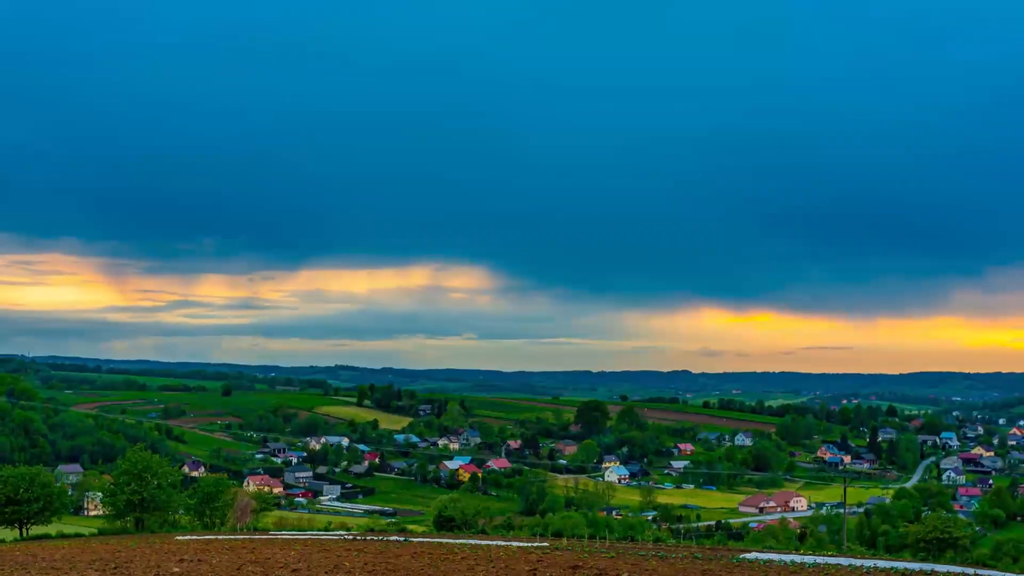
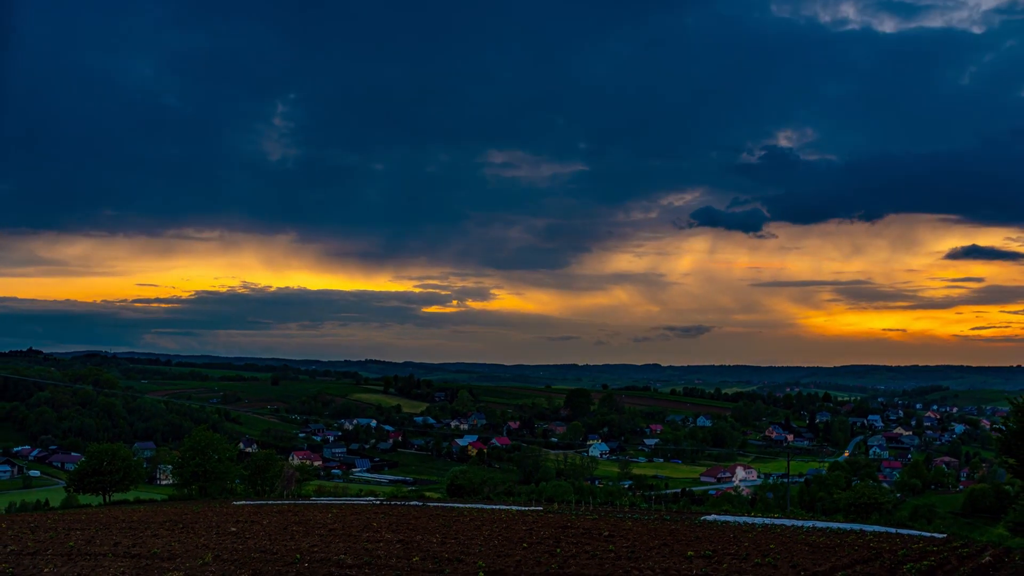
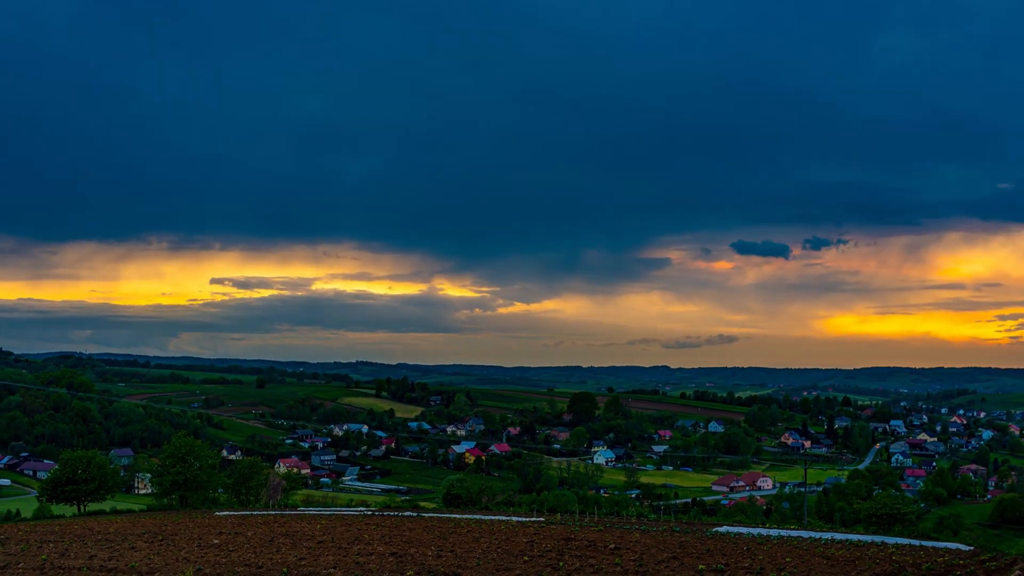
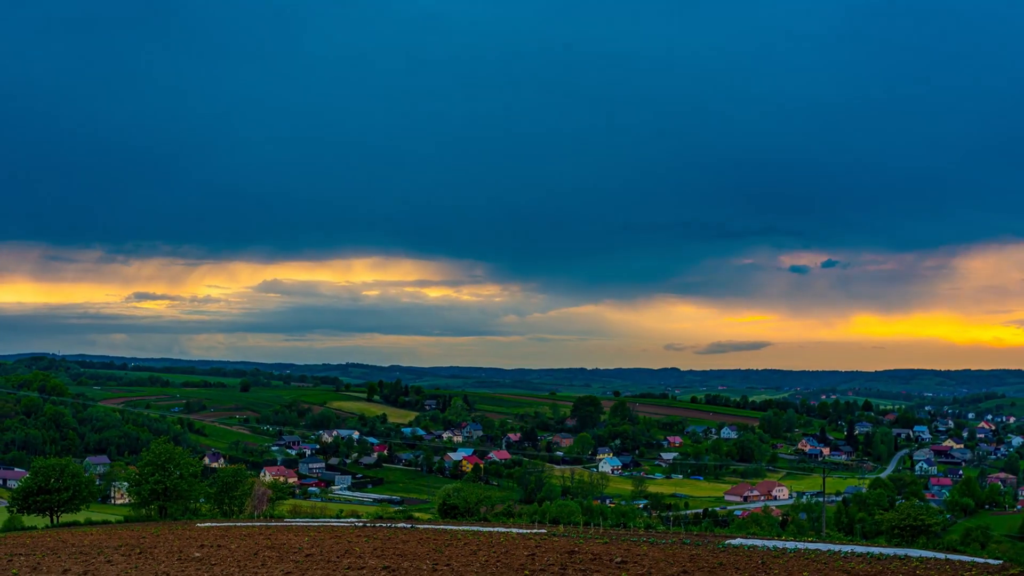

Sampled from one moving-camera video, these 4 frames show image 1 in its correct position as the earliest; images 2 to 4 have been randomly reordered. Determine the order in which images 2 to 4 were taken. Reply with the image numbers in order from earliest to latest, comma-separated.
4, 3, 2
